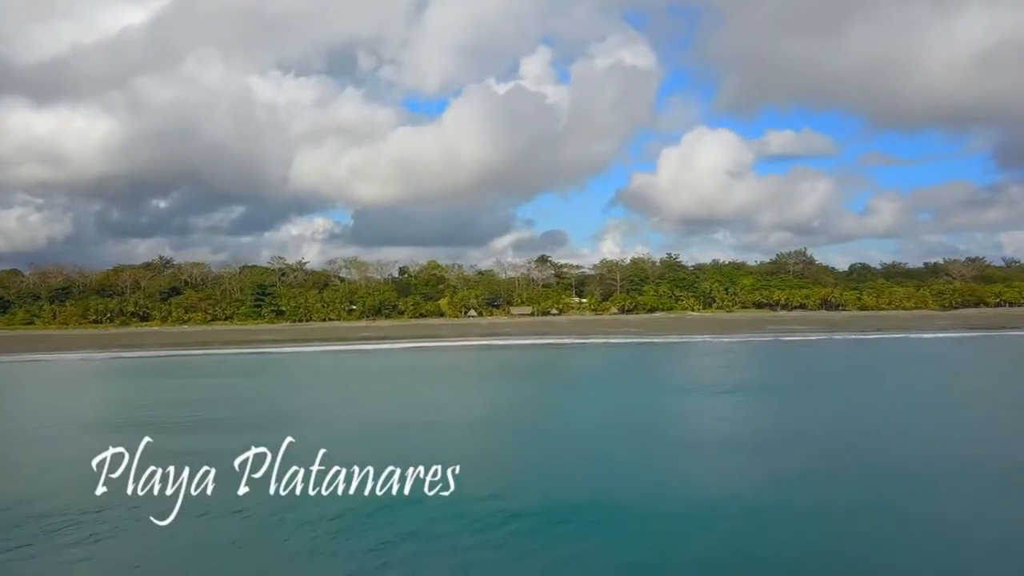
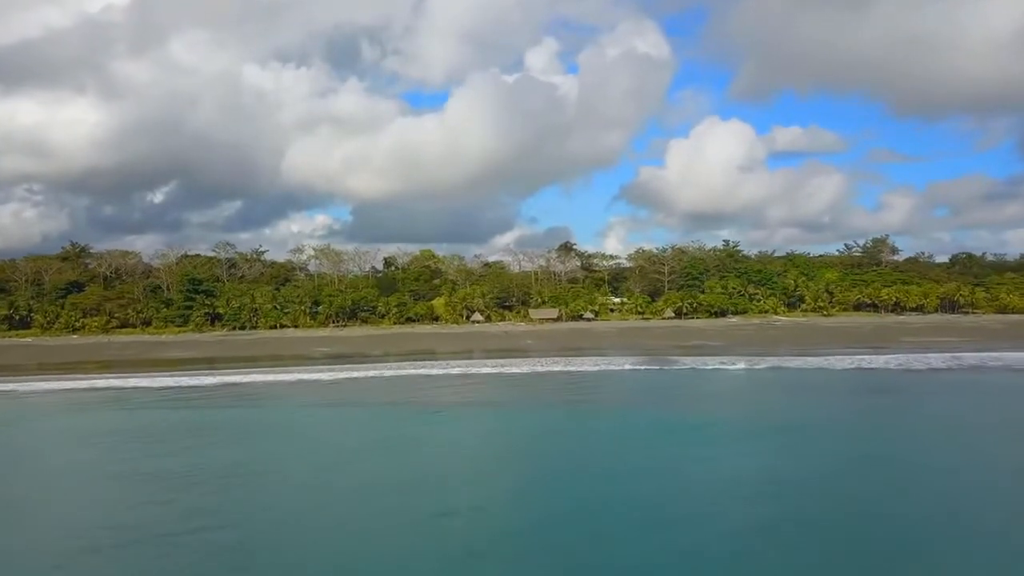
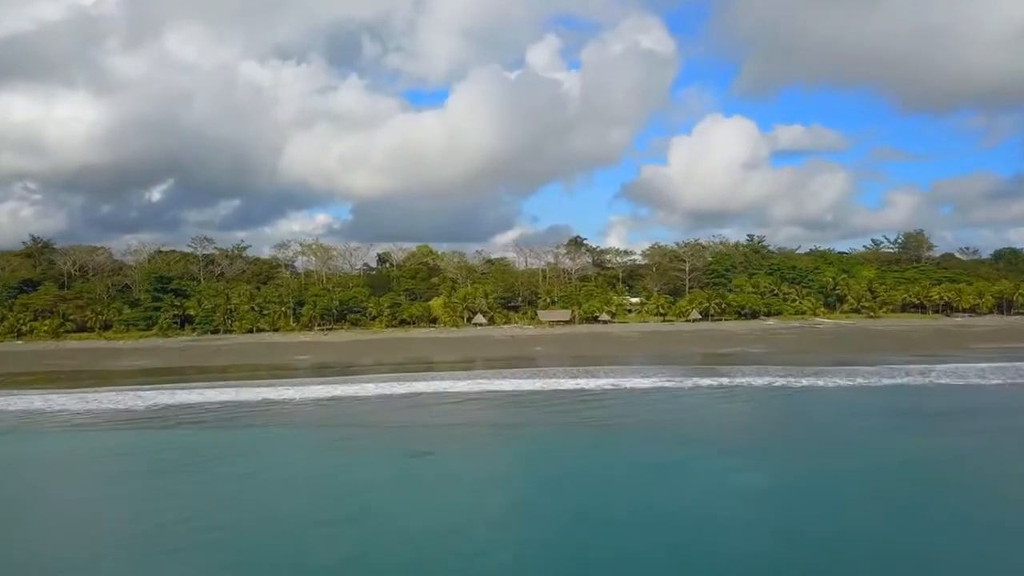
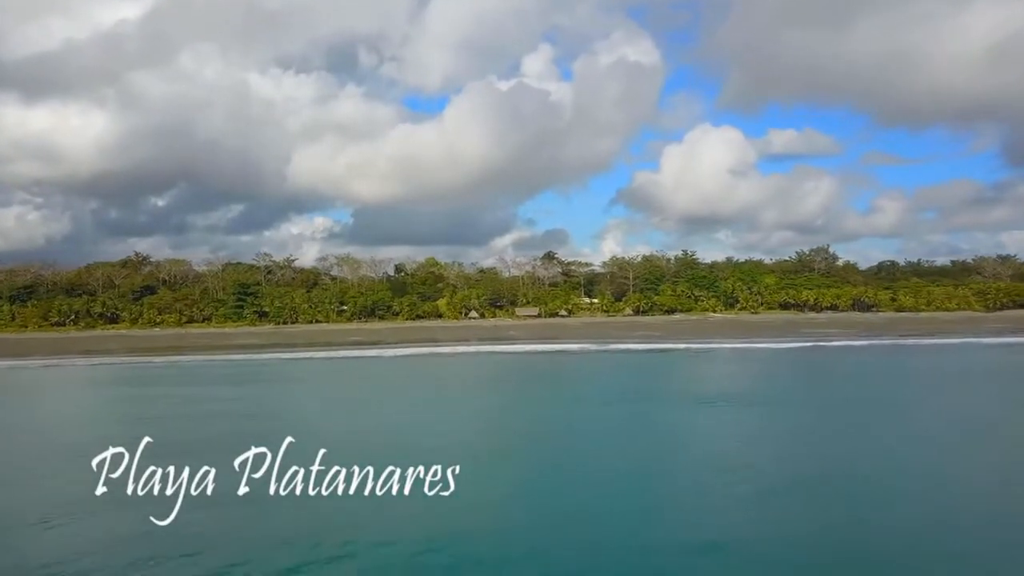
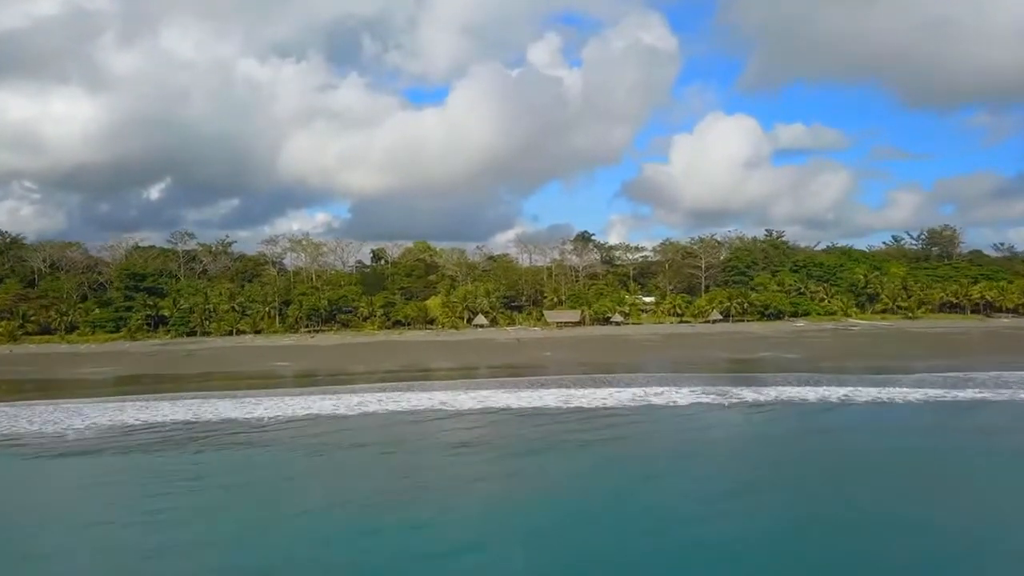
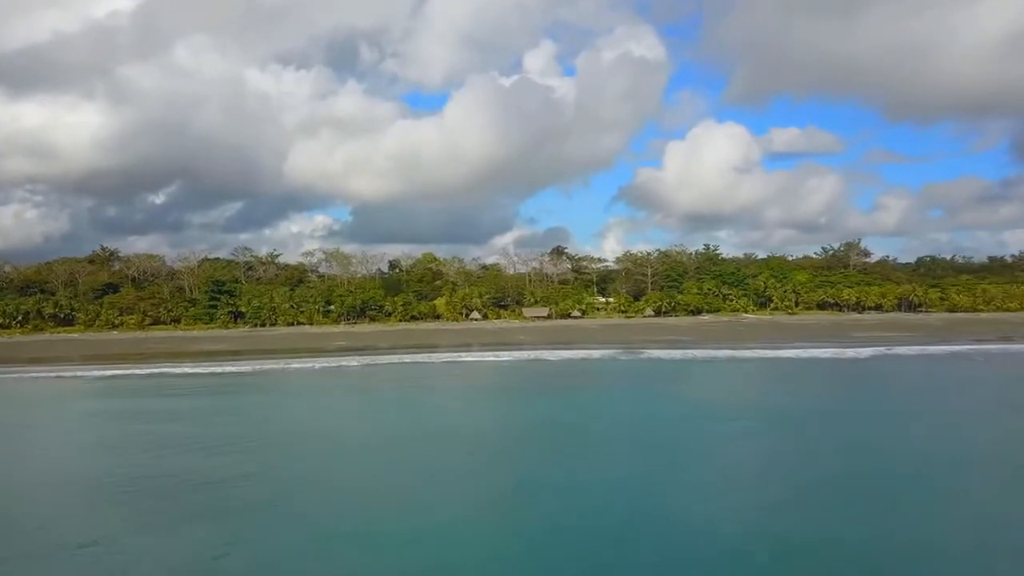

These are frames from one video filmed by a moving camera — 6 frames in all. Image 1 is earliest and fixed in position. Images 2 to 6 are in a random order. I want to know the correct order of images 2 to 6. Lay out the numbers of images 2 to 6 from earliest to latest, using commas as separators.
4, 6, 2, 3, 5
